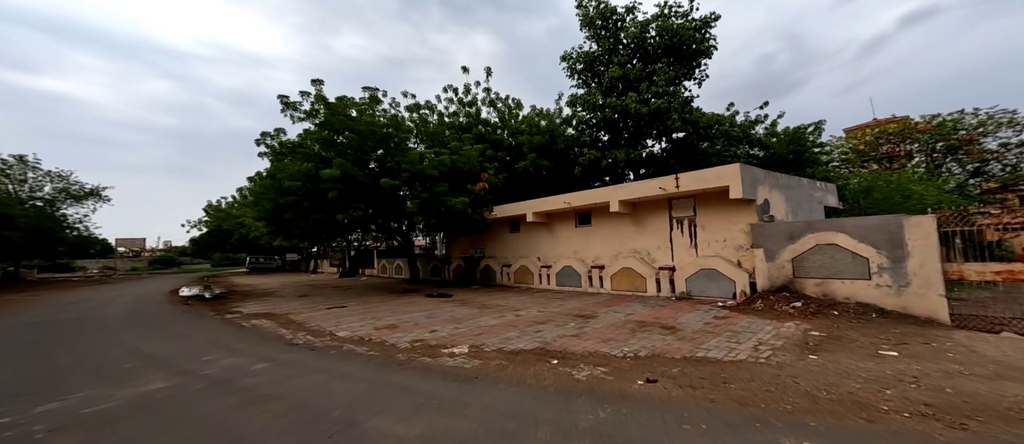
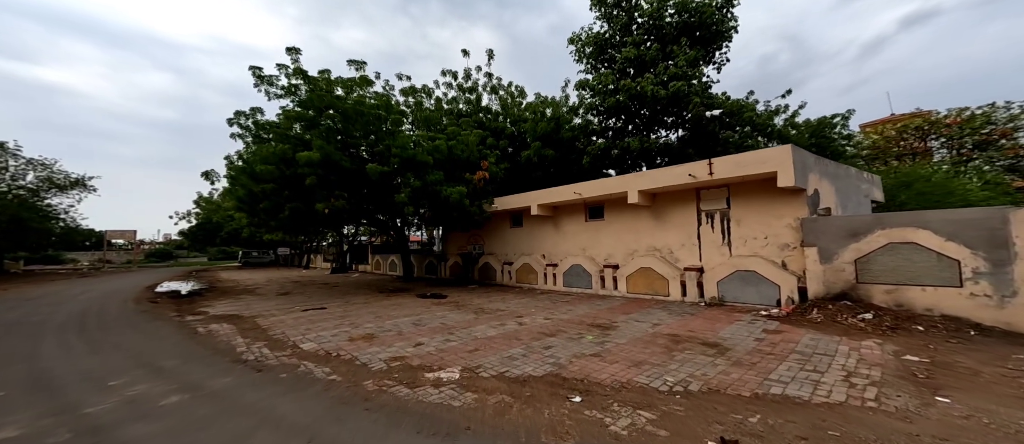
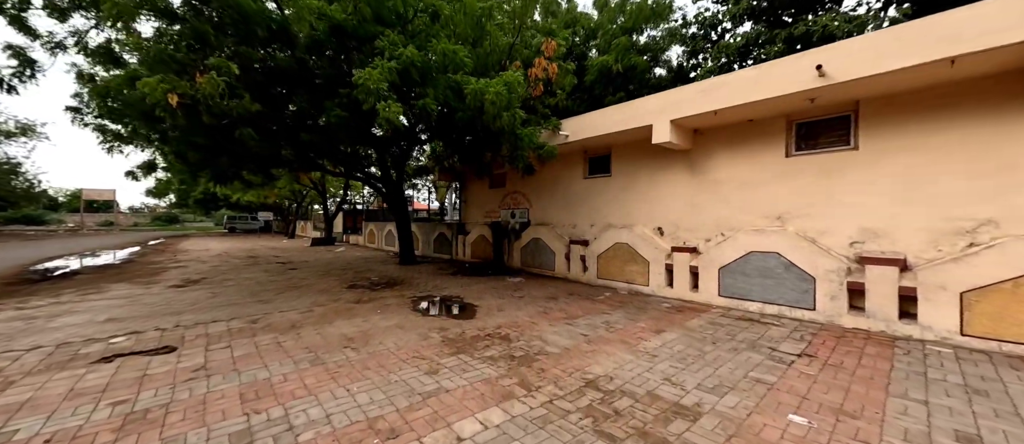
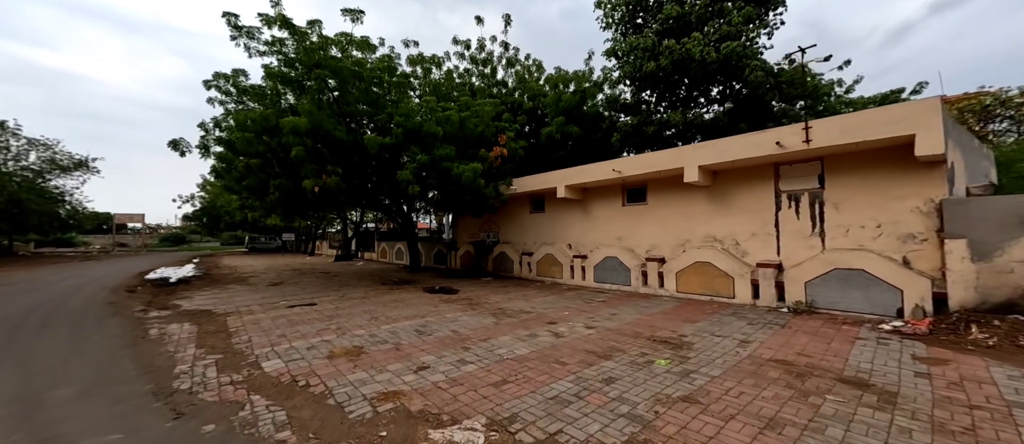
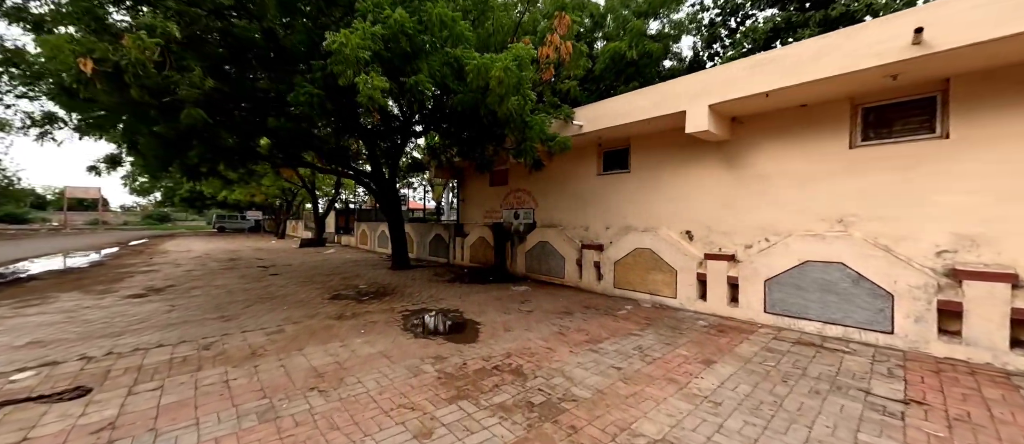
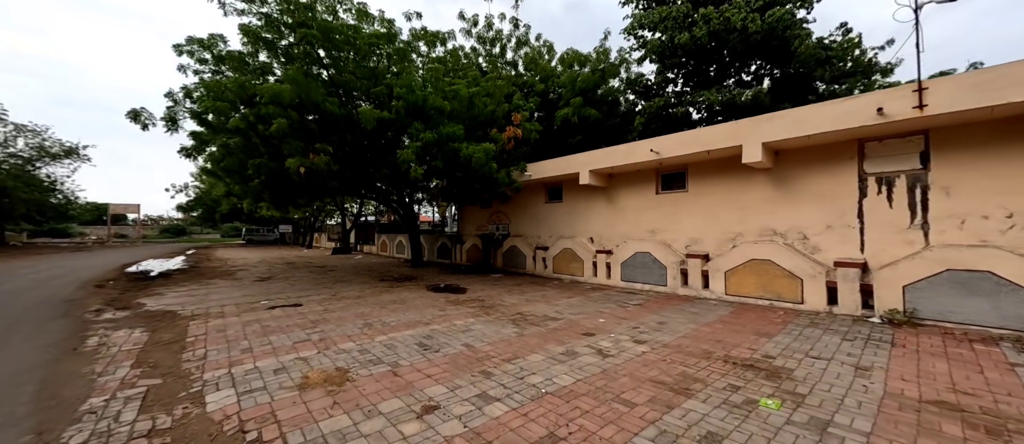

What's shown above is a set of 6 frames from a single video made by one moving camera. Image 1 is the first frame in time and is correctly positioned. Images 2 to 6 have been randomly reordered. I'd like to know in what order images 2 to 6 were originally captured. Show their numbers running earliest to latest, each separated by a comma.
2, 4, 6, 3, 5
